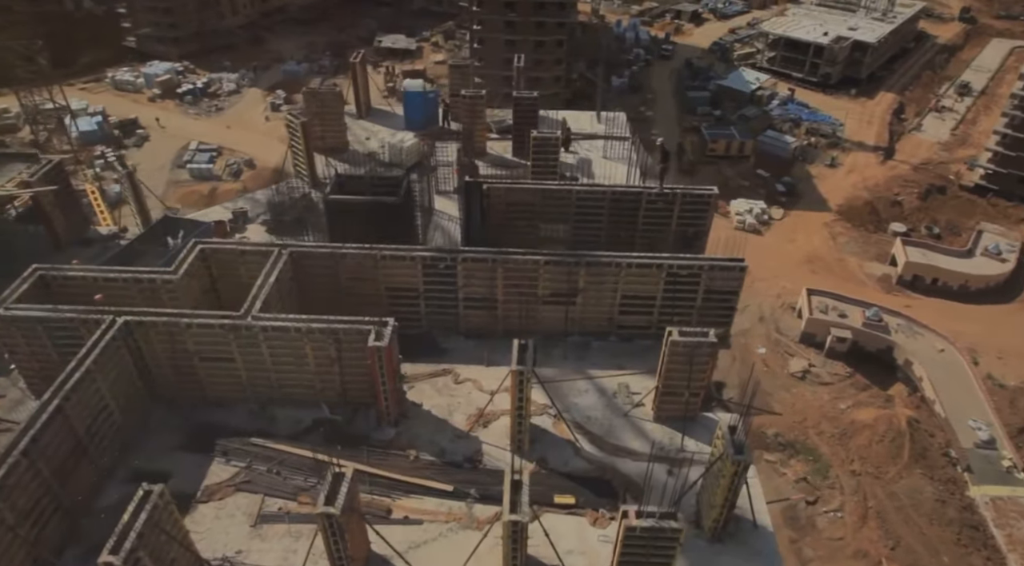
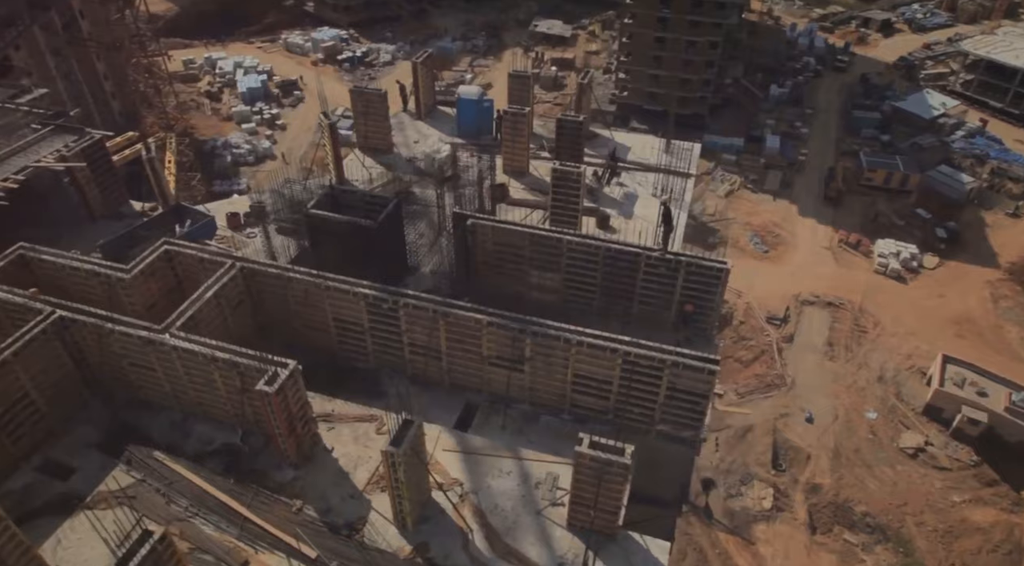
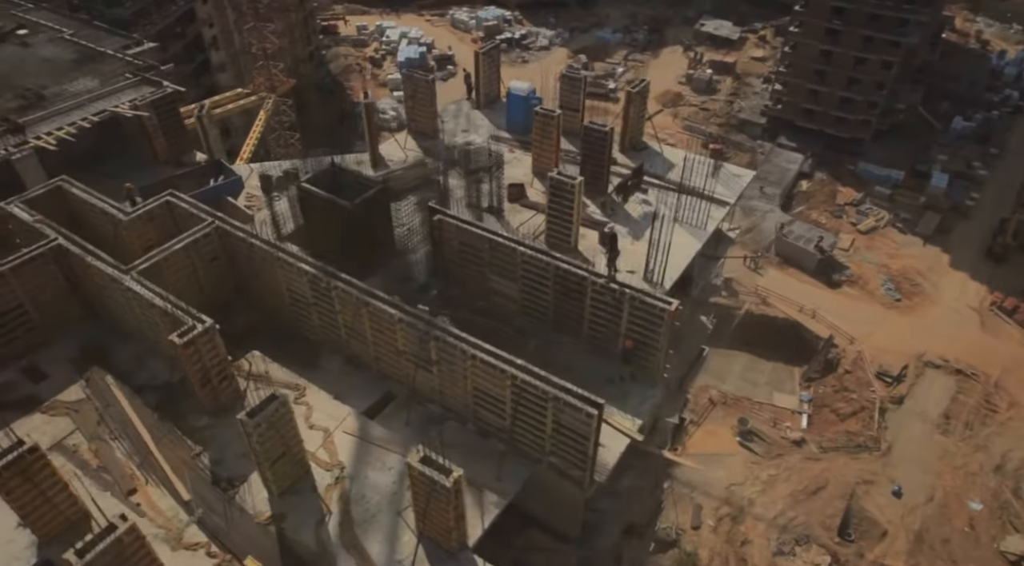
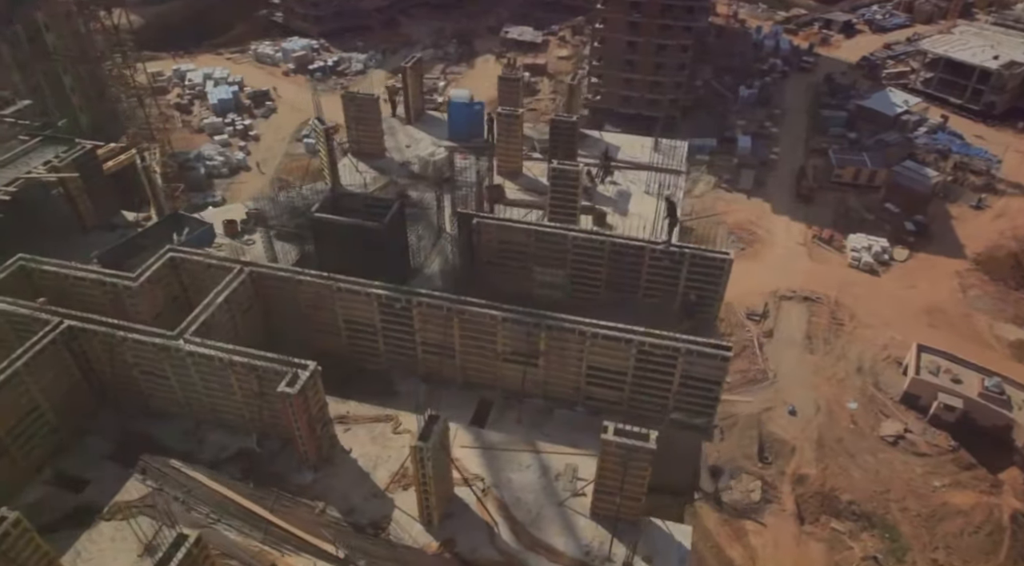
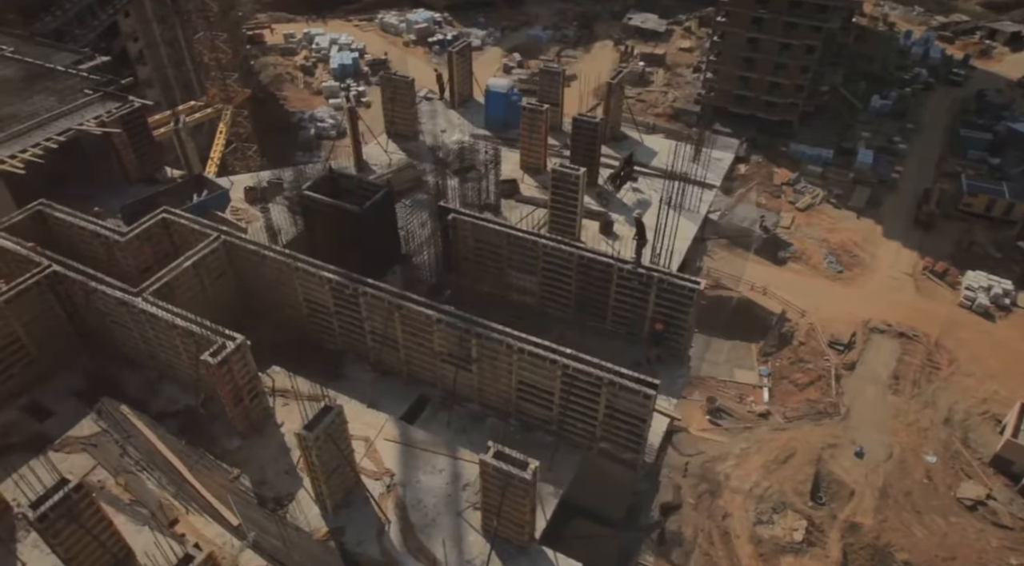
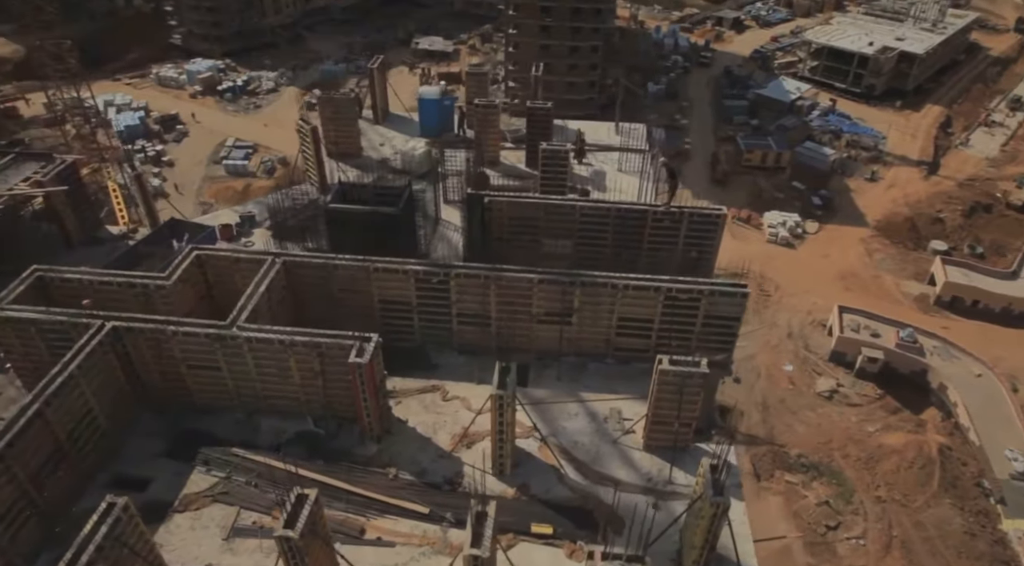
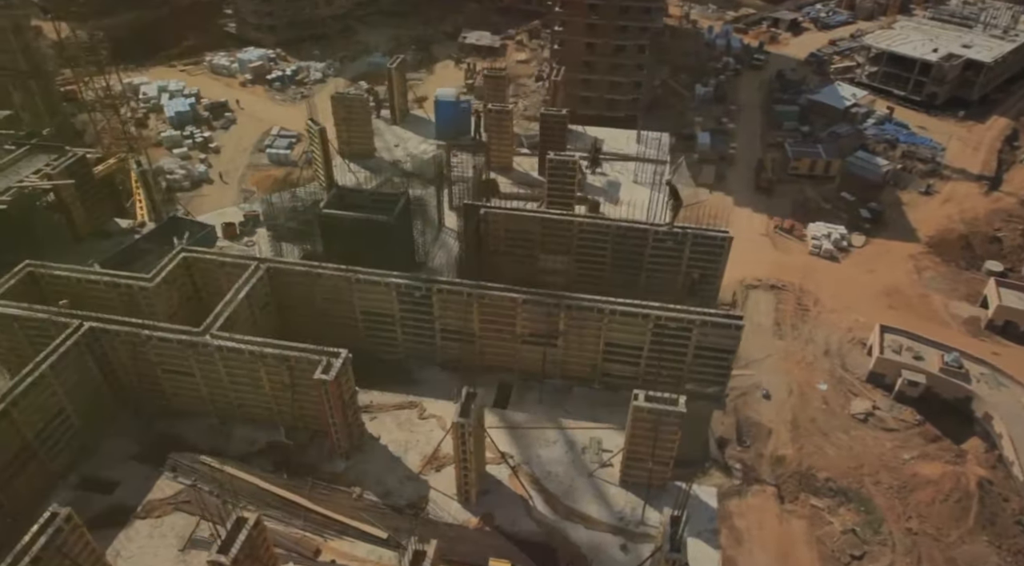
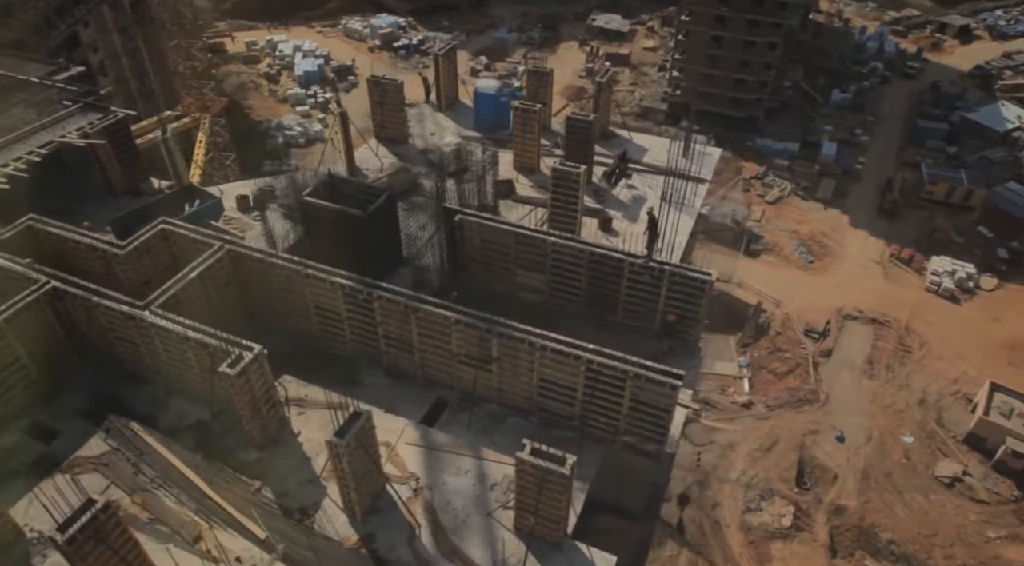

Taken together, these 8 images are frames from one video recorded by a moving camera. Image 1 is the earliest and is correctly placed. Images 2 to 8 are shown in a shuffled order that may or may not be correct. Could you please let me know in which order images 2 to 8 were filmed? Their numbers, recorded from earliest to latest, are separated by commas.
6, 7, 4, 2, 8, 5, 3
